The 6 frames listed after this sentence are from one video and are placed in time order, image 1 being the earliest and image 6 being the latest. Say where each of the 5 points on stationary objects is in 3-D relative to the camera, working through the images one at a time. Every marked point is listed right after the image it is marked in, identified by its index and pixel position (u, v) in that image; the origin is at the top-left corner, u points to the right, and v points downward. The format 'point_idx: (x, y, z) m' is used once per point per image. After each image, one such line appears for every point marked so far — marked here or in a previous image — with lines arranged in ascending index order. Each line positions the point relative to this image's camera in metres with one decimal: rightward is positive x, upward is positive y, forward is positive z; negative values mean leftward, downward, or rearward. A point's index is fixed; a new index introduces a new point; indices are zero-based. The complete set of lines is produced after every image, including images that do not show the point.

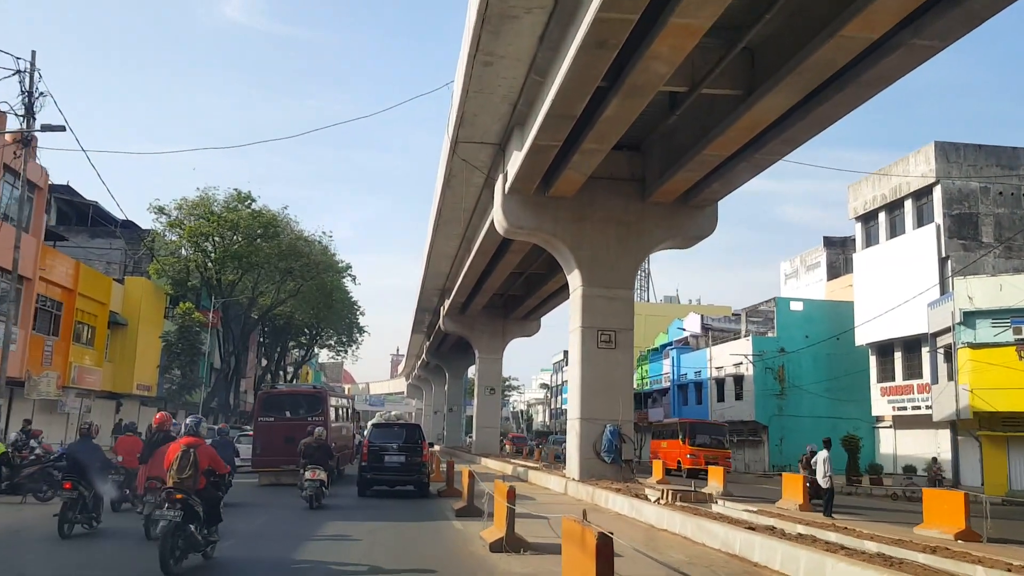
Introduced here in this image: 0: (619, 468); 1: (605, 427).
0: (+2.2, -3.7, +17.9) m
1: (+1.9, -2.8, +17.9) m
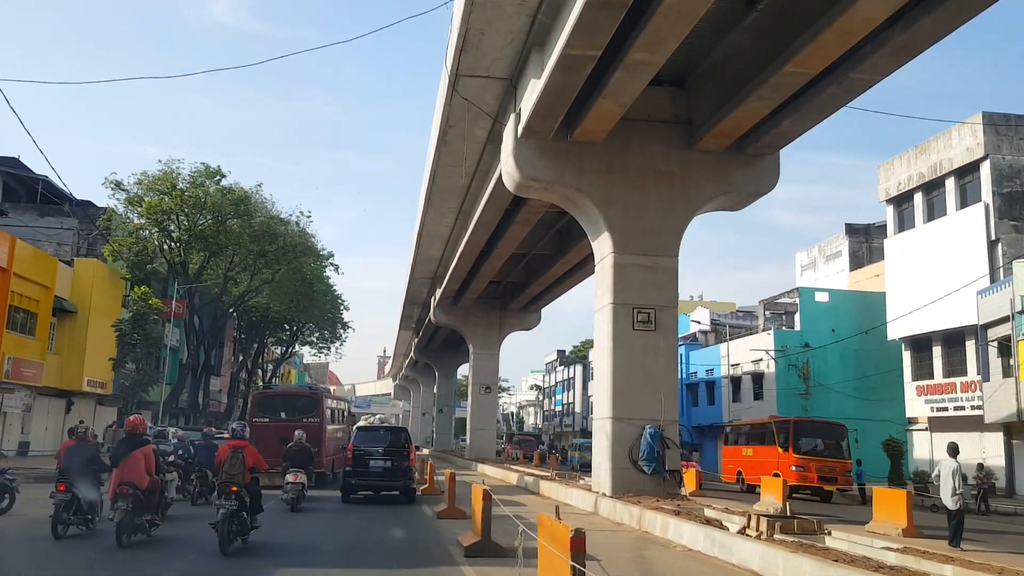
0: (+2.4, -3.2, +14.2) m
1: (+2.1, -2.3, +14.2) m
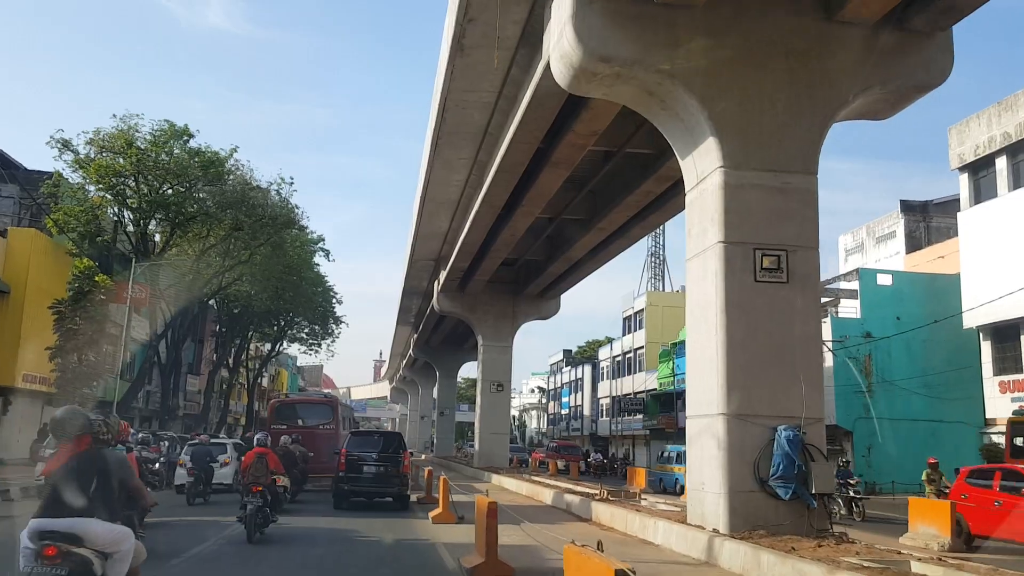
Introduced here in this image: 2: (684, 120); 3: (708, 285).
0: (+3.1, -2.4, +9.4) m
1: (+2.8, -1.5, +9.4) m
2: (+2.0, +2.0, +10.4) m
3: (+2.2, 0.0, +9.9) m
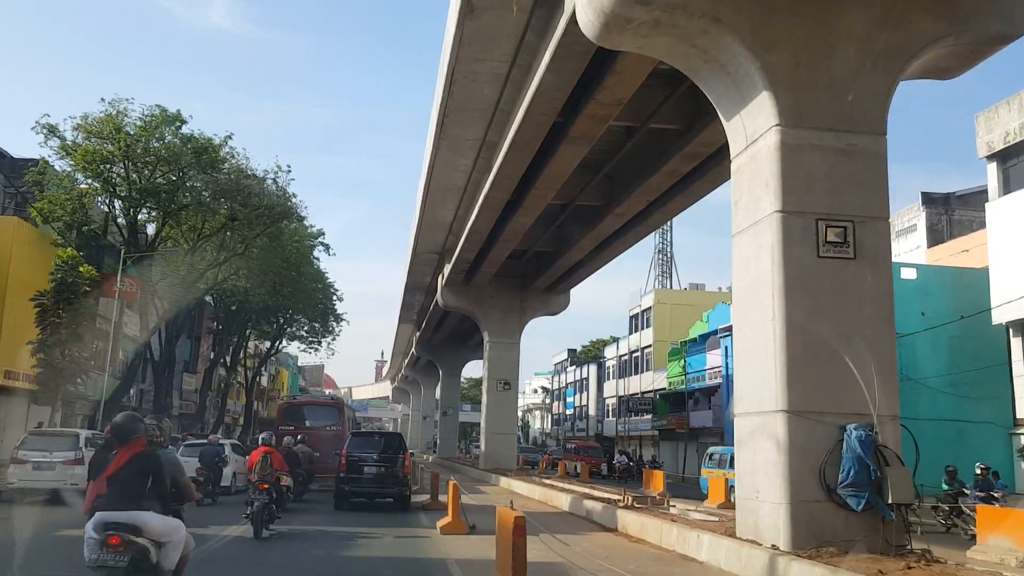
0: (+3.3, -2.2, +8.0) m
1: (+3.0, -1.3, +8.0) m
2: (+2.3, +2.2, +9.1) m
3: (+2.4, +0.3, +8.6) m
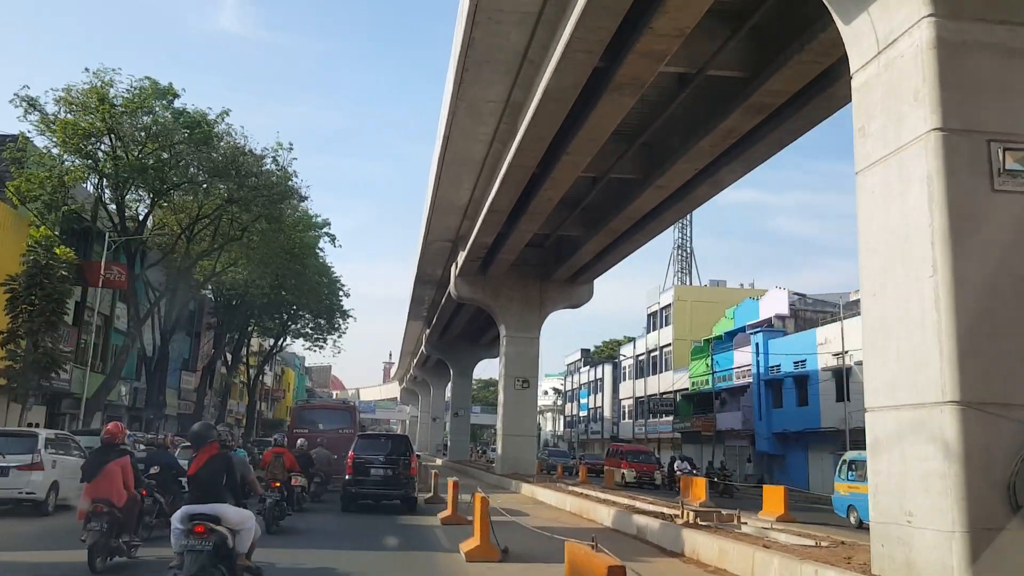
0: (+3.7, -1.8, +5.7) m
1: (+3.4, -0.9, +5.7) m
2: (+2.7, +2.6, +6.8) m
3: (+2.9, +0.6, +6.3) m
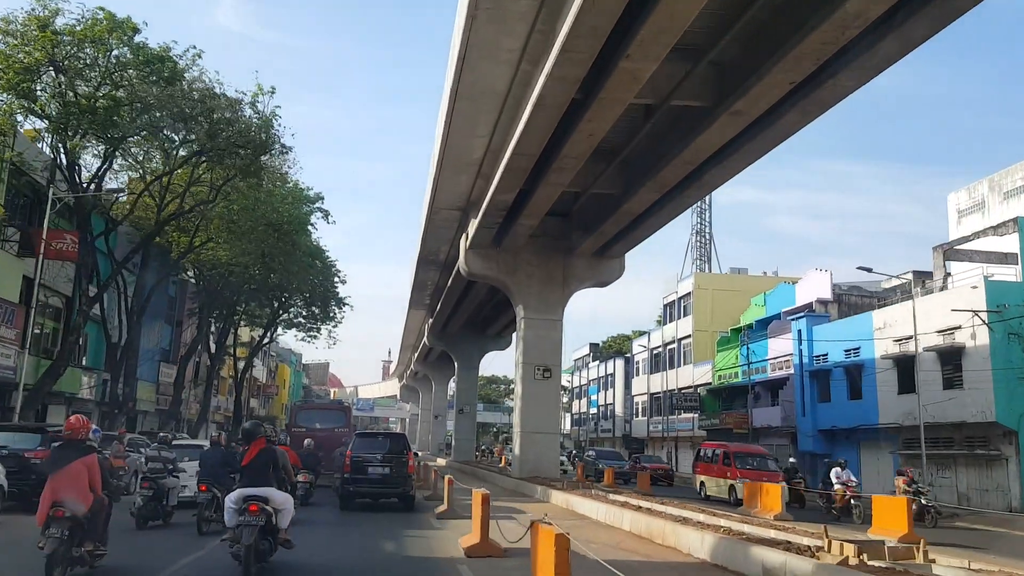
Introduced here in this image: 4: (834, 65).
0: (+4.3, -1.1, +2.0) m
1: (+4.0, -0.2, +2.0) m
2: (+3.2, +3.3, +3.0) m
3: (+3.4, +1.3, +2.5) m
4: (+4.6, +3.2, +12.6) m
